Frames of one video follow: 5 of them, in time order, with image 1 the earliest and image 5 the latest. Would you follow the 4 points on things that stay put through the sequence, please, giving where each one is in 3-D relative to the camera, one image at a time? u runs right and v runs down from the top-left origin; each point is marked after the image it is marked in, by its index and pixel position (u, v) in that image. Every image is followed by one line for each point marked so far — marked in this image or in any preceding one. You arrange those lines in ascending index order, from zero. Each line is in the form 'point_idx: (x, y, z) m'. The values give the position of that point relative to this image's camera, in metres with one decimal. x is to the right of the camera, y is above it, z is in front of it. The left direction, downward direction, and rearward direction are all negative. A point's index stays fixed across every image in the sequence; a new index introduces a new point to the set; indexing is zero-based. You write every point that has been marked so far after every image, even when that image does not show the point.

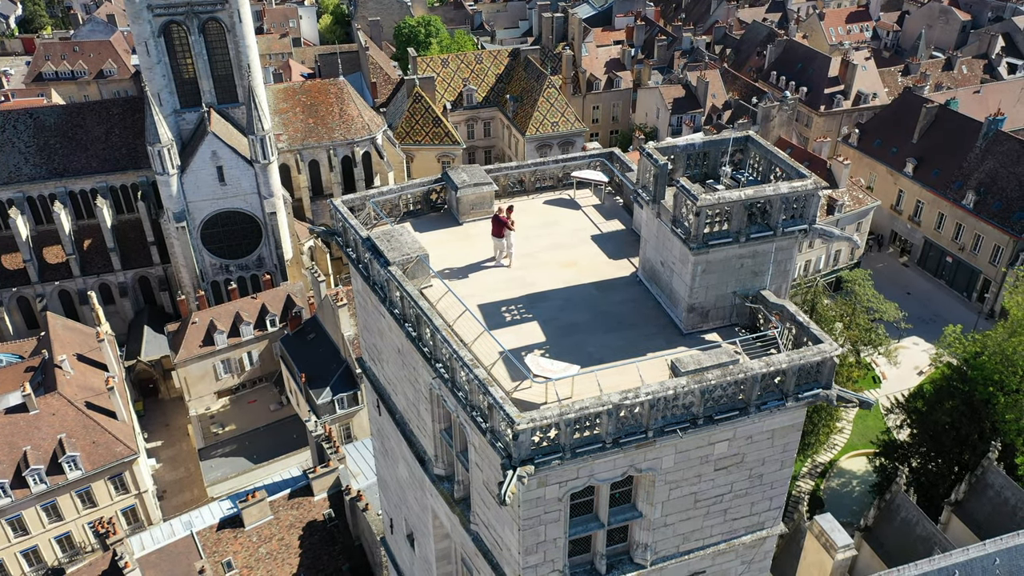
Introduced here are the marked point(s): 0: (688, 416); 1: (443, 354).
0: (+2.9, -2.1, +13.7) m
1: (-1.2, -1.2, +14.8) m
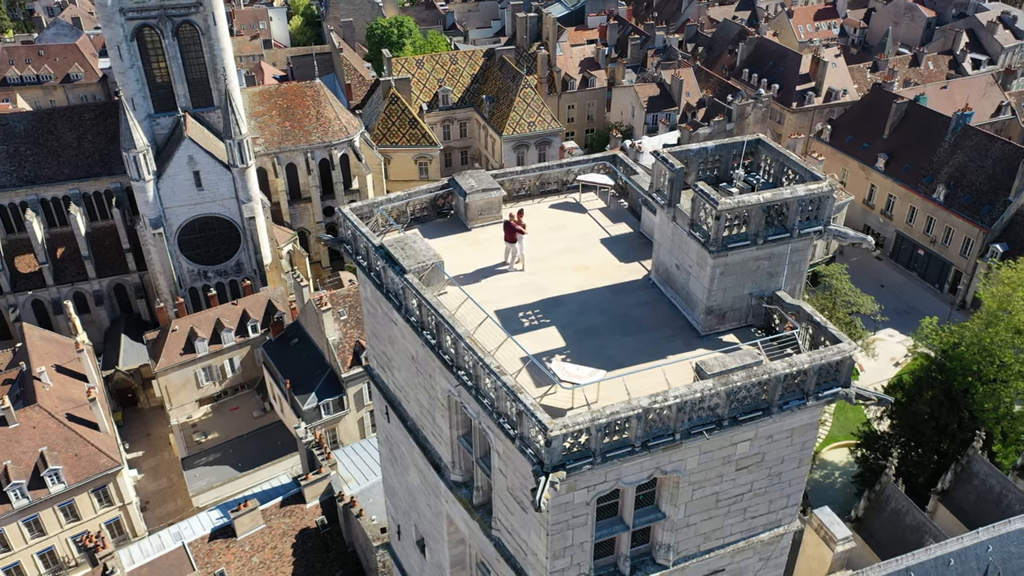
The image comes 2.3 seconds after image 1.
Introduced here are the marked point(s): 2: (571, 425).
0: (+3.3, -2.1, +13.8) m
1: (-0.8, -1.3, +14.8) m
2: (+0.9, -2.1, +12.7) m
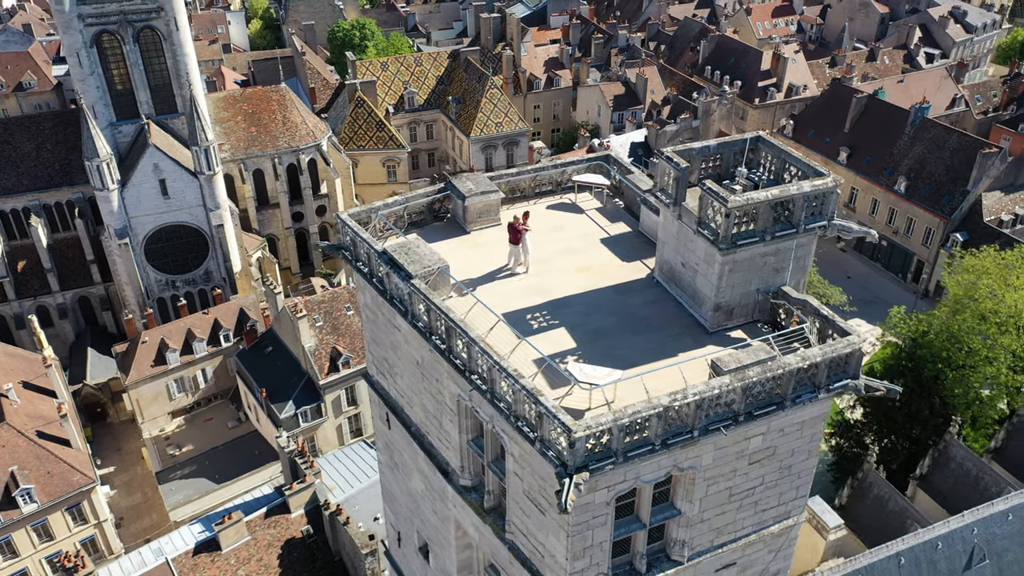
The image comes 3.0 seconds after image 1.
0: (+3.6, -2.1, +14.0) m
1: (-0.6, -1.4, +14.7) m
2: (+1.2, -2.1, +12.7) m
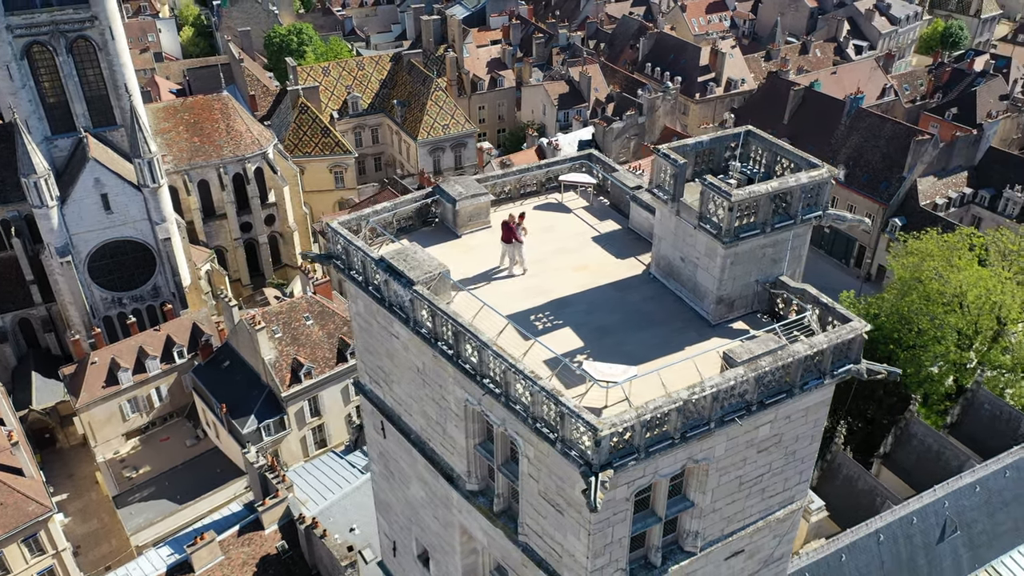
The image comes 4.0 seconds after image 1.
0: (+3.9, -2.0, +14.2) m
1: (-0.4, -1.4, +14.7) m
2: (+1.6, -2.1, +12.8) m
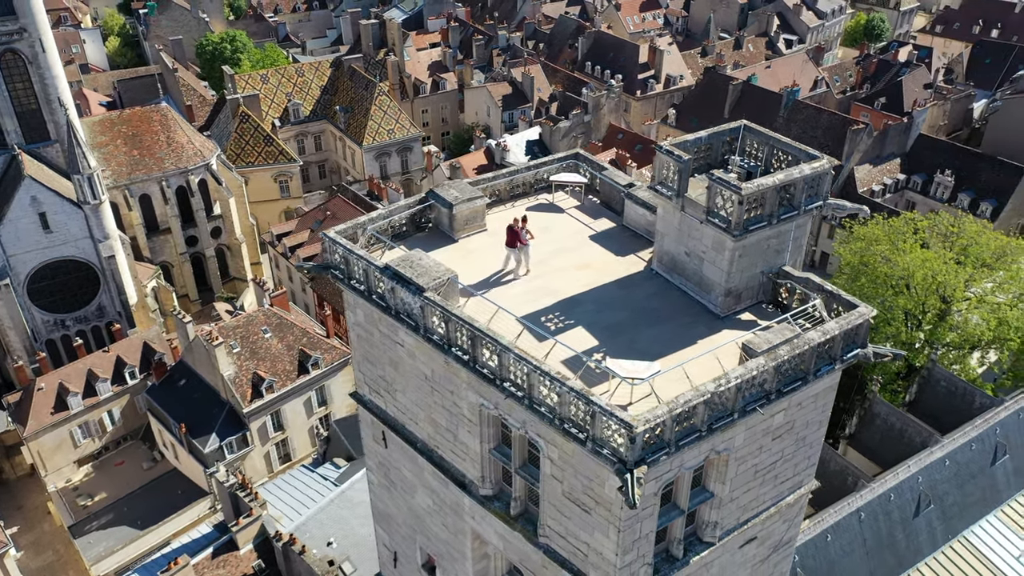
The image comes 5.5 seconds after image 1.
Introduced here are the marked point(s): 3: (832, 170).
0: (+4.3, -1.8, +14.5) m
1: (0.0, -1.5, +14.6) m
2: (+2.2, -2.0, +12.9) m
3: (+6.0, +2.2, +15.7) m
